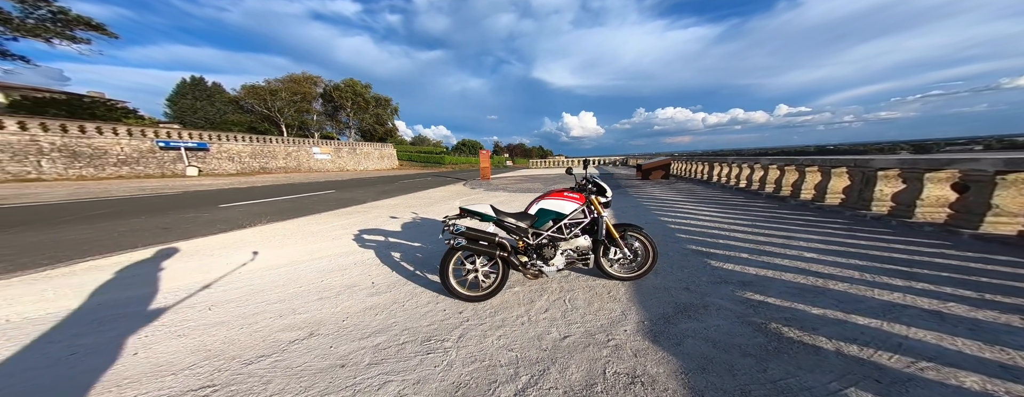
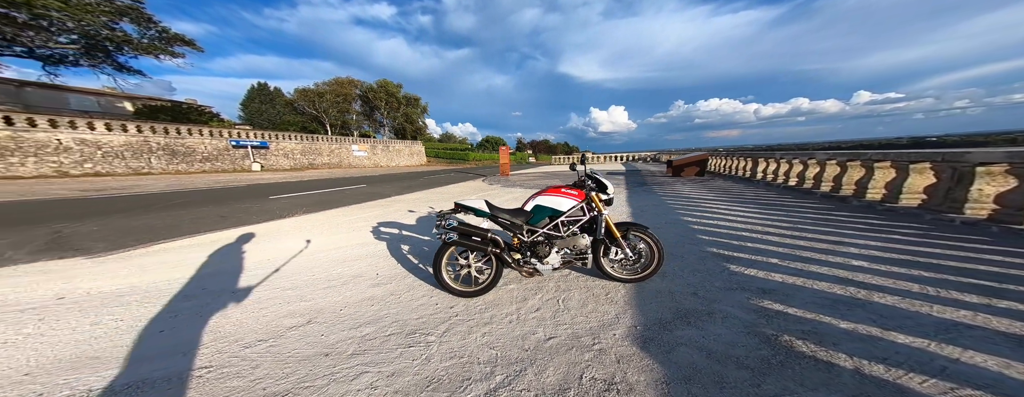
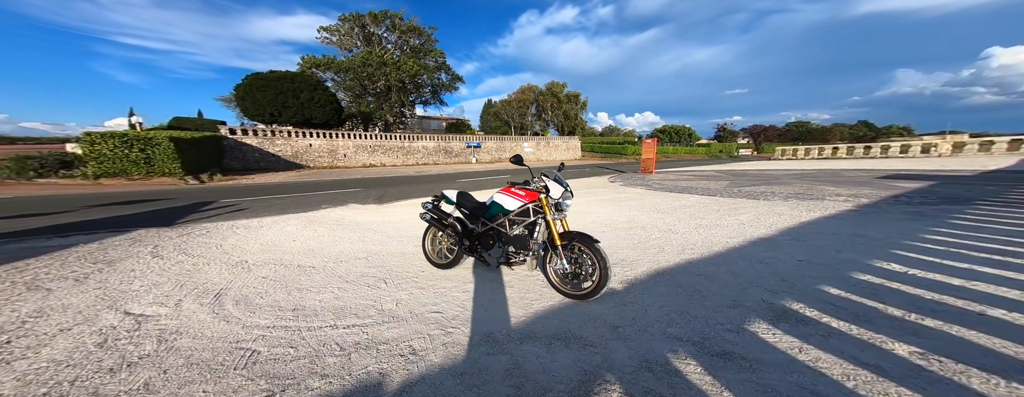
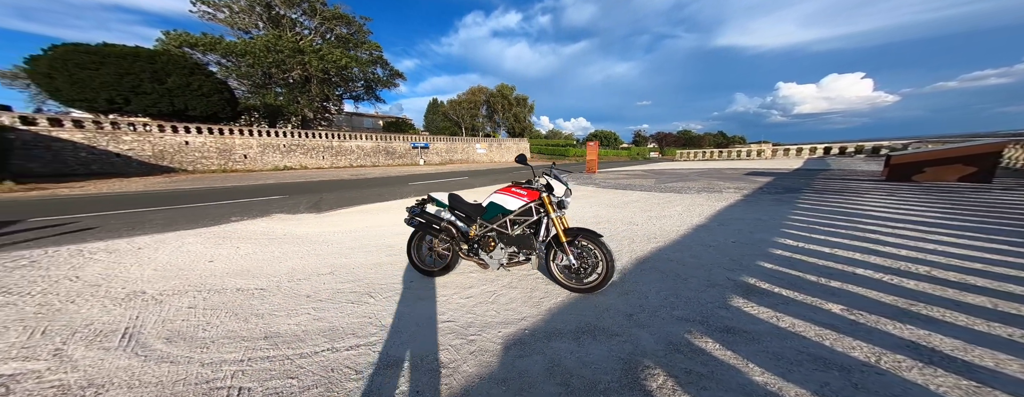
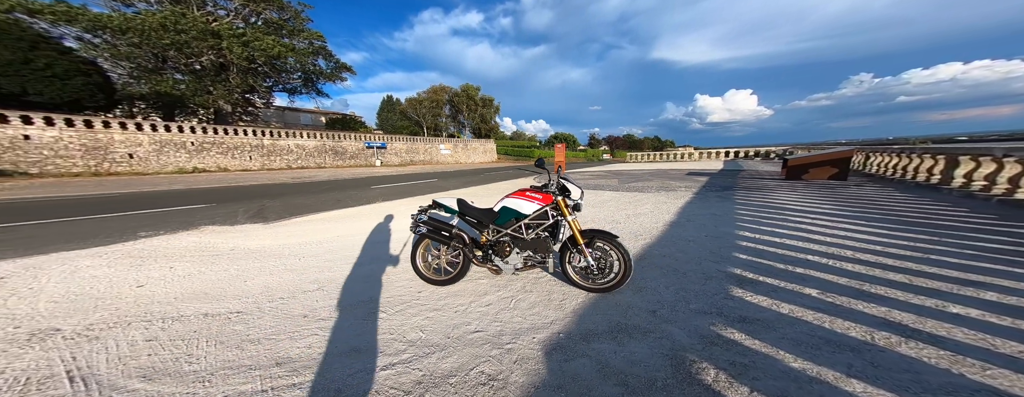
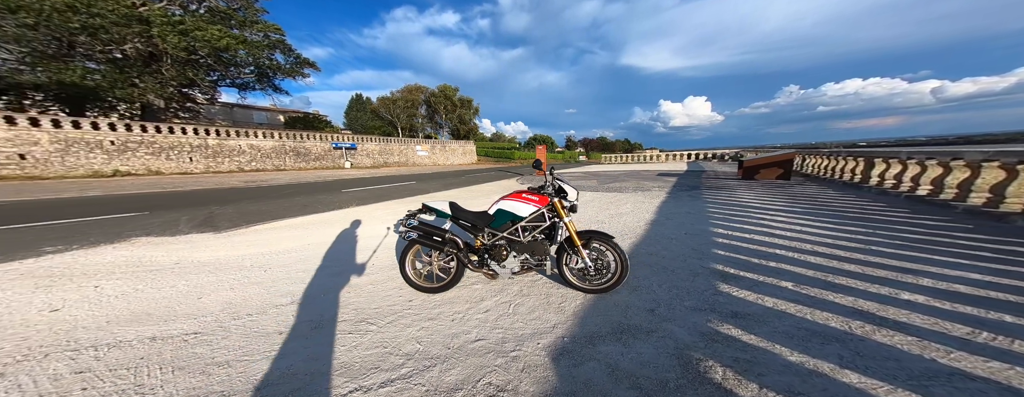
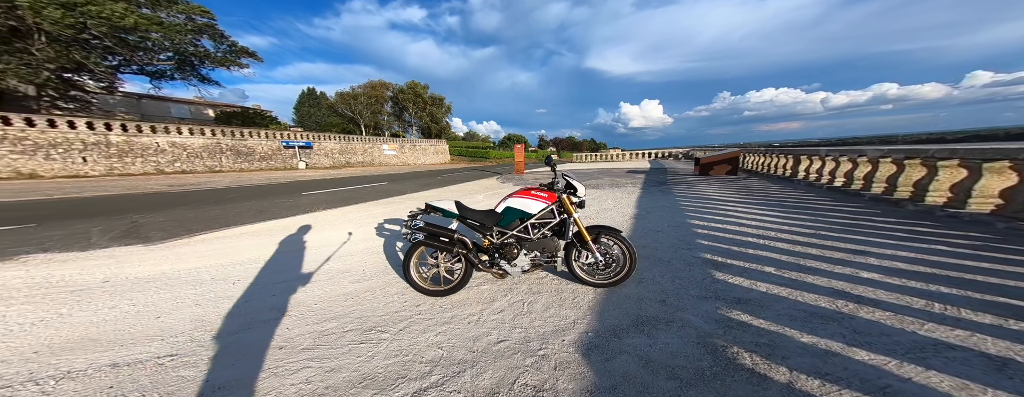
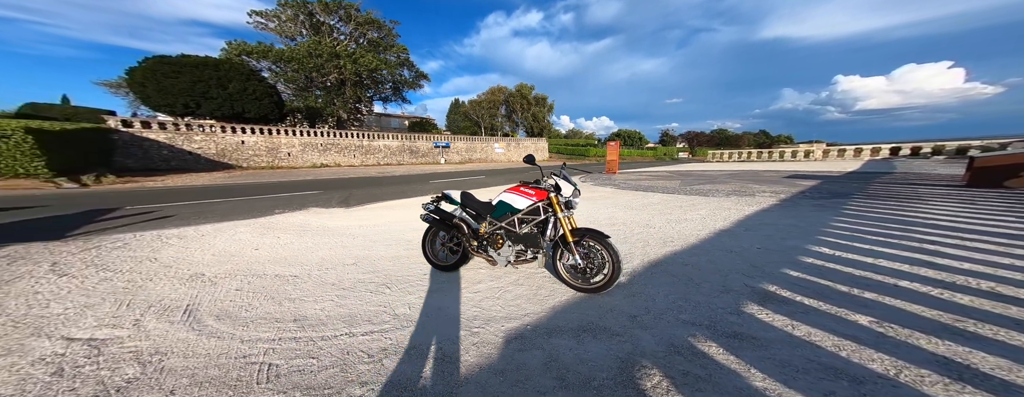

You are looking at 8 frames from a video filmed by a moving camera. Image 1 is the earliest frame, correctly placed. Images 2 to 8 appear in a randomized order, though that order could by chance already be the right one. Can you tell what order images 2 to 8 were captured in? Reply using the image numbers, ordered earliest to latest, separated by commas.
2, 7, 6, 5, 4, 8, 3
